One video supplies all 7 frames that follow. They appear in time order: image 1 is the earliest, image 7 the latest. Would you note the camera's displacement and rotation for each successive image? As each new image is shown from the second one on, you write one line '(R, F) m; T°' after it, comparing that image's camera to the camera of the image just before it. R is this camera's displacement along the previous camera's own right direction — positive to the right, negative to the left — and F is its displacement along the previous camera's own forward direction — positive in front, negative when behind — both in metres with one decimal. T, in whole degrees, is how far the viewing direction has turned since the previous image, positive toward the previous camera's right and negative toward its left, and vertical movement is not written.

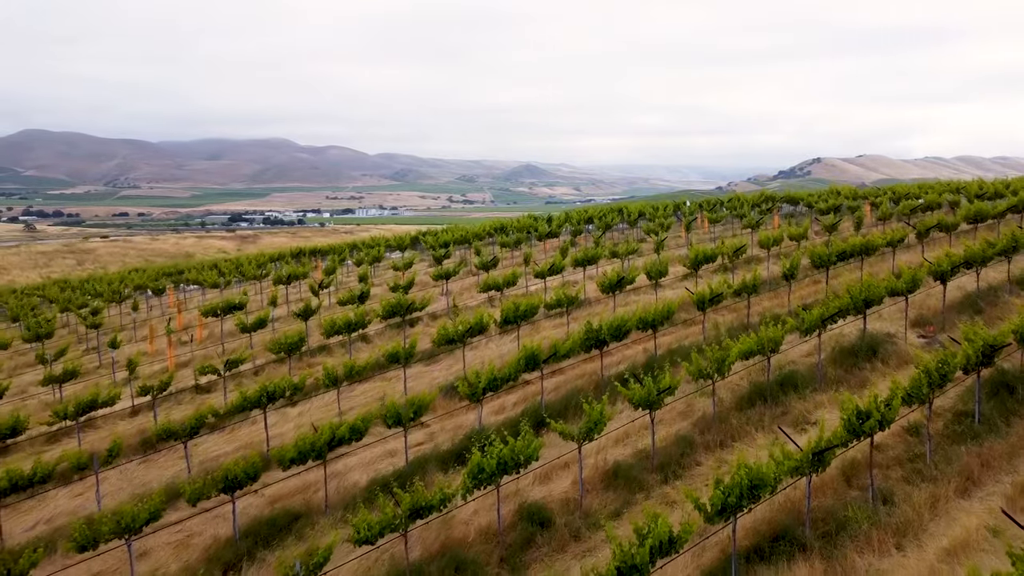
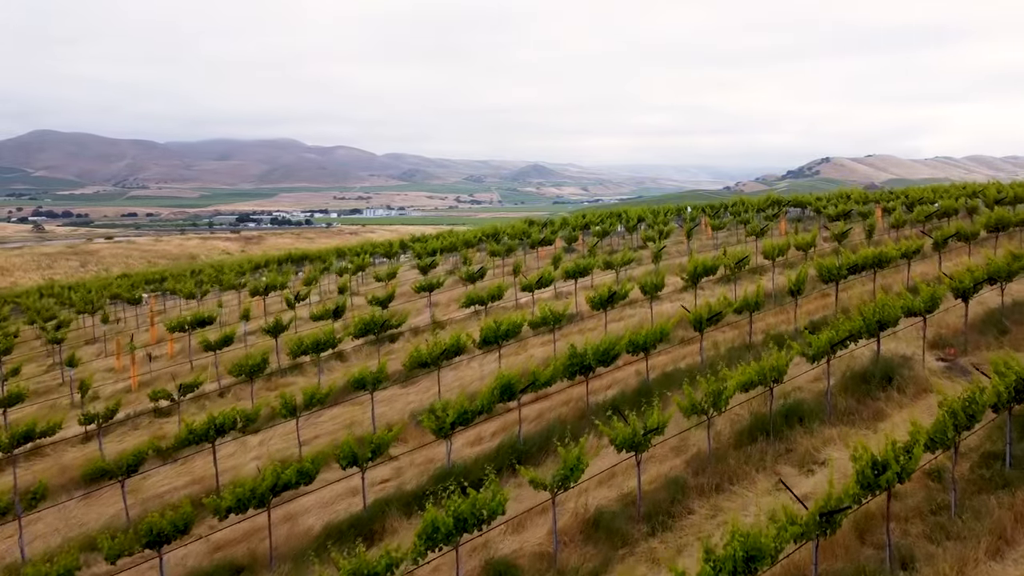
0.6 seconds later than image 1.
(+0.6, +1.6) m; -1°
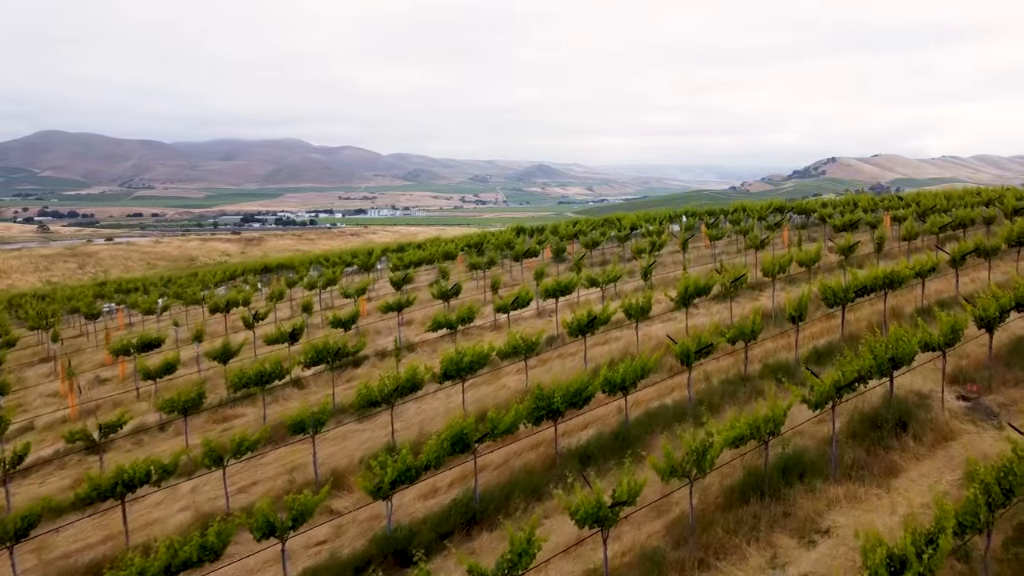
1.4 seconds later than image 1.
(+0.8, +2.0) m; 0°
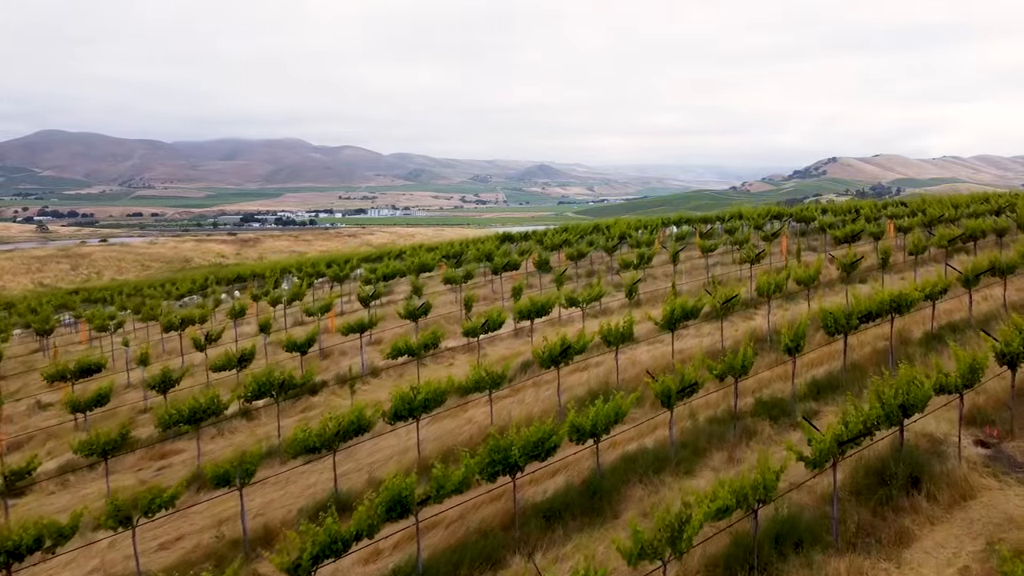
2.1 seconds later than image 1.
(+0.7, +1.8) m; 0°
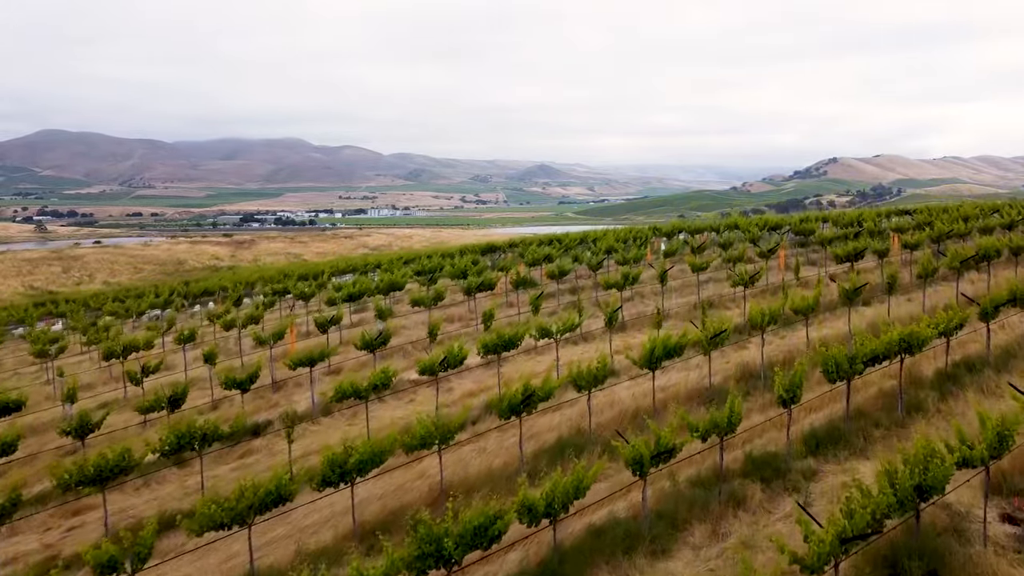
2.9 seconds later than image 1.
(+0.8, +2.0) m; 0°
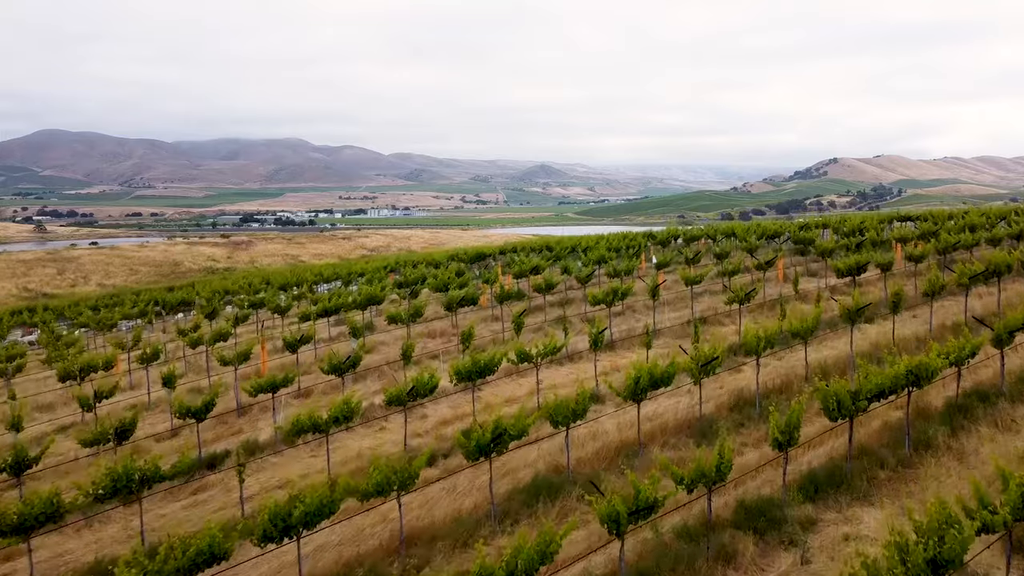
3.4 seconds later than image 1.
(+0.5, +1.3) m; 0°
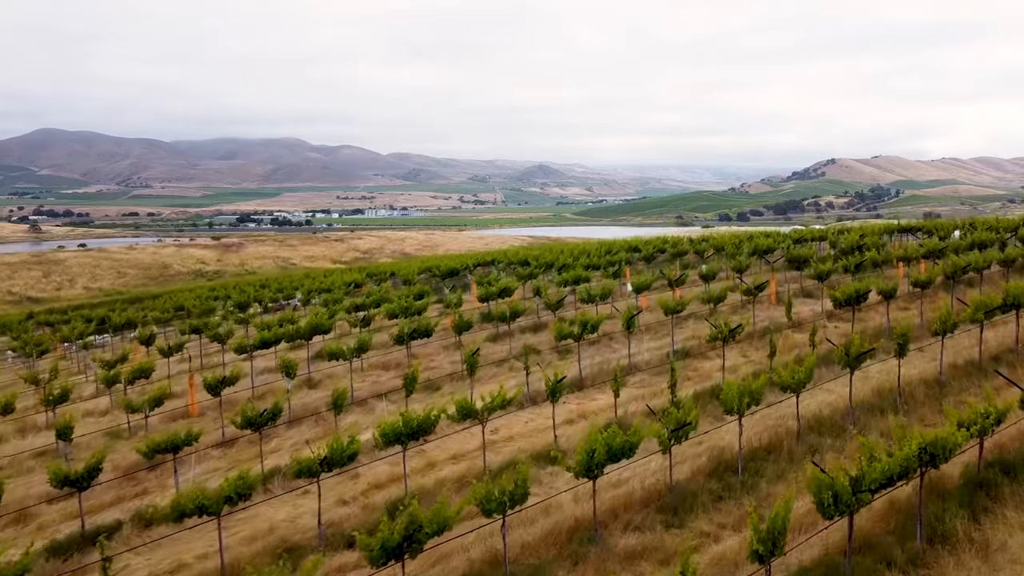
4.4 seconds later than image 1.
(+1.0, +2.5) m; 0°
